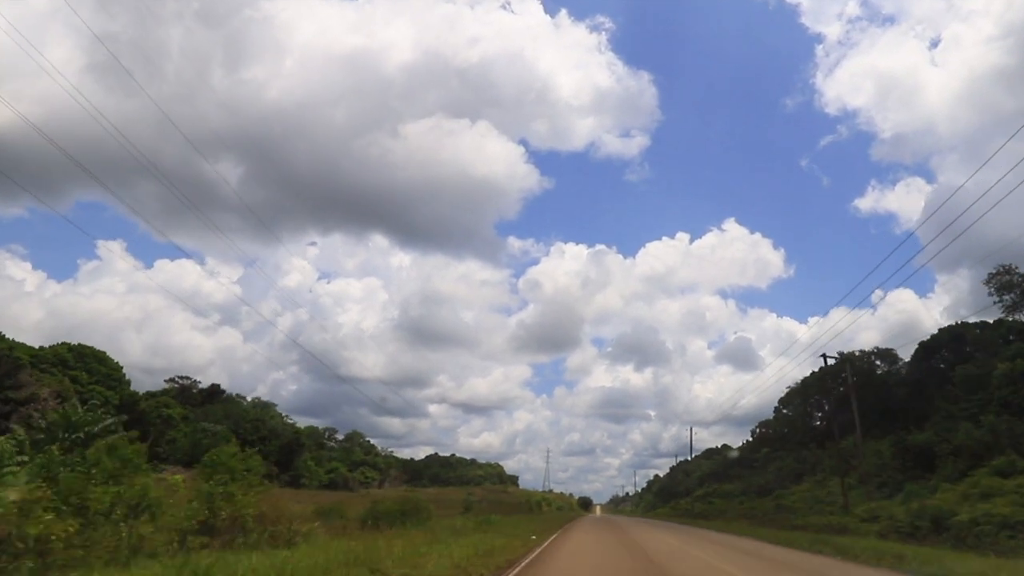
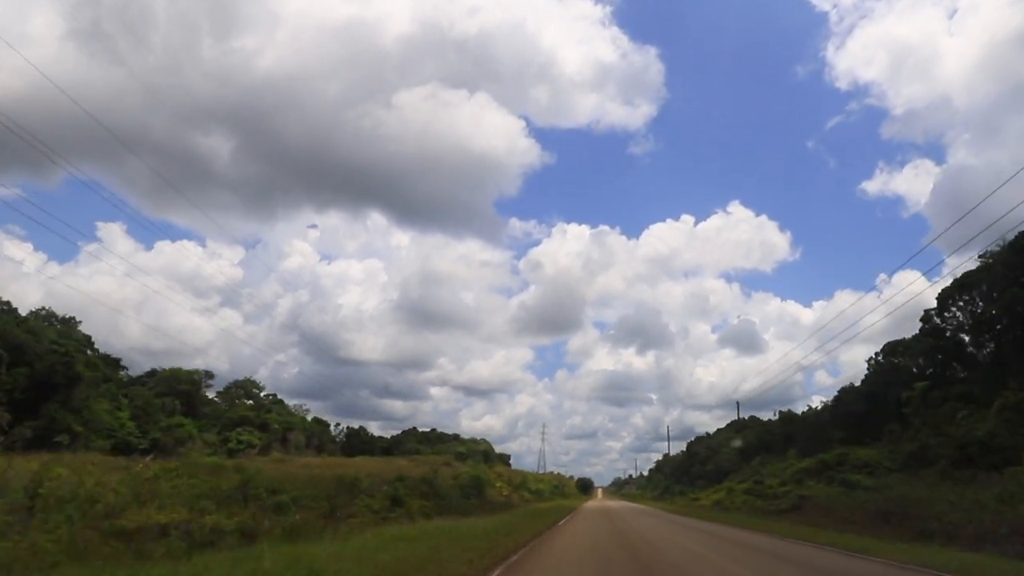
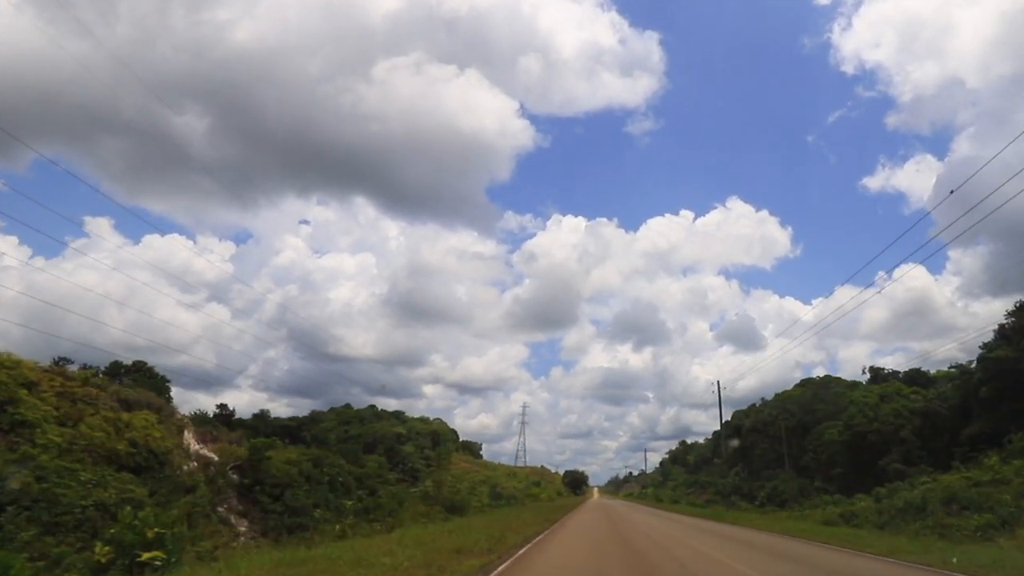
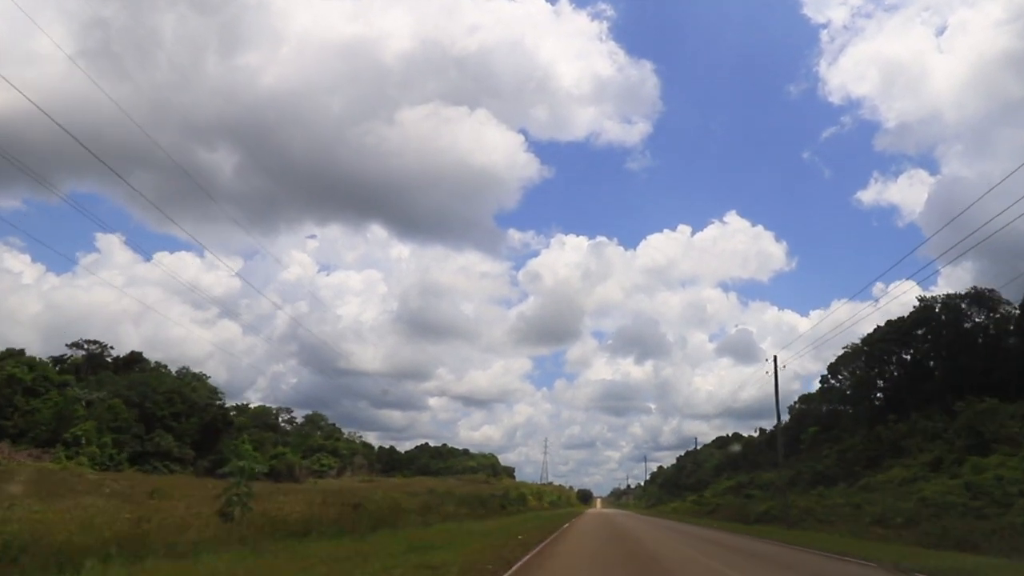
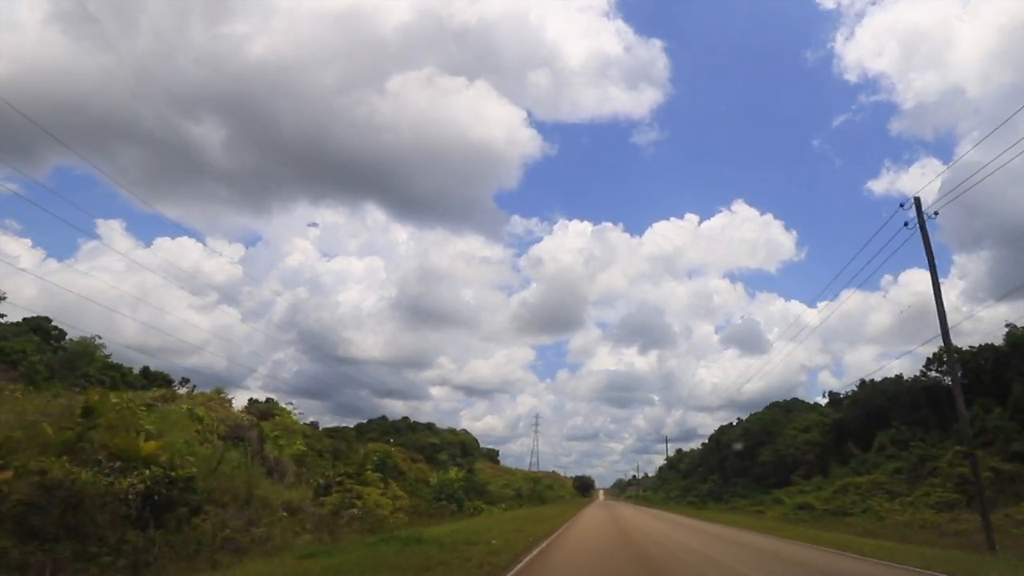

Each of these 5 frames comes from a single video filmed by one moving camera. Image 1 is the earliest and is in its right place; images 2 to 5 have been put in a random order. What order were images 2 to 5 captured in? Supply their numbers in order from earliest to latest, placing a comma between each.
4, 2, 5, 3
